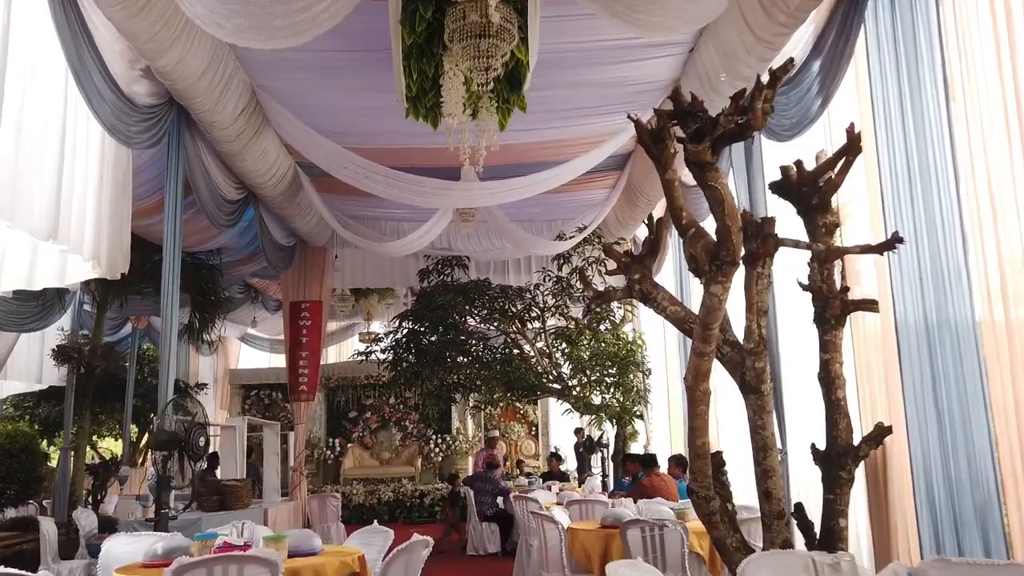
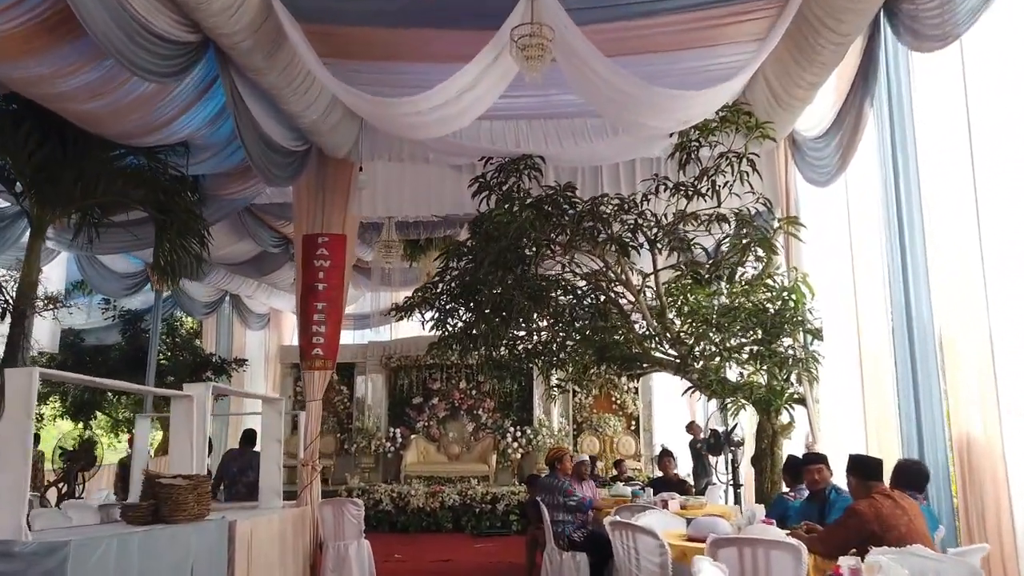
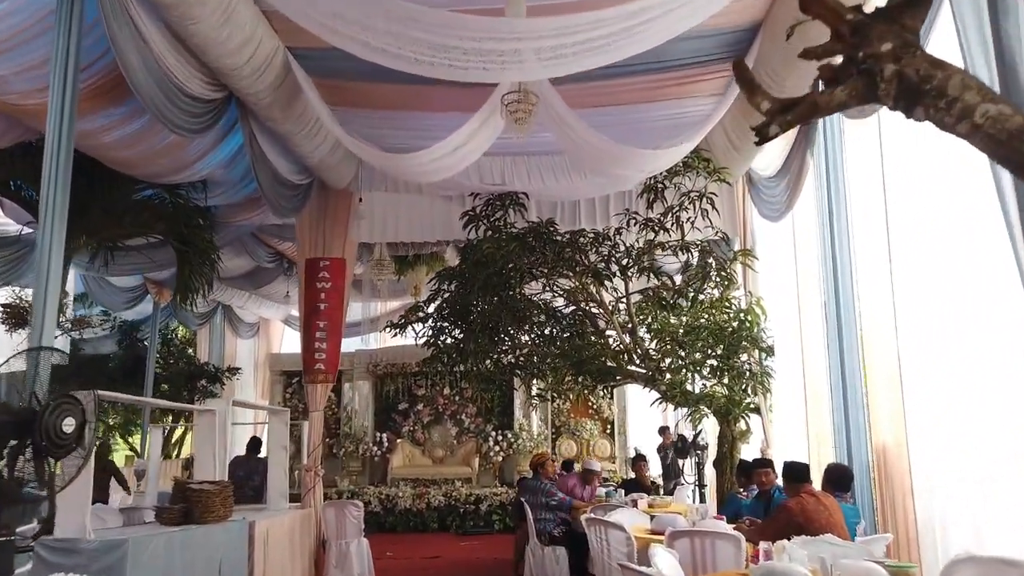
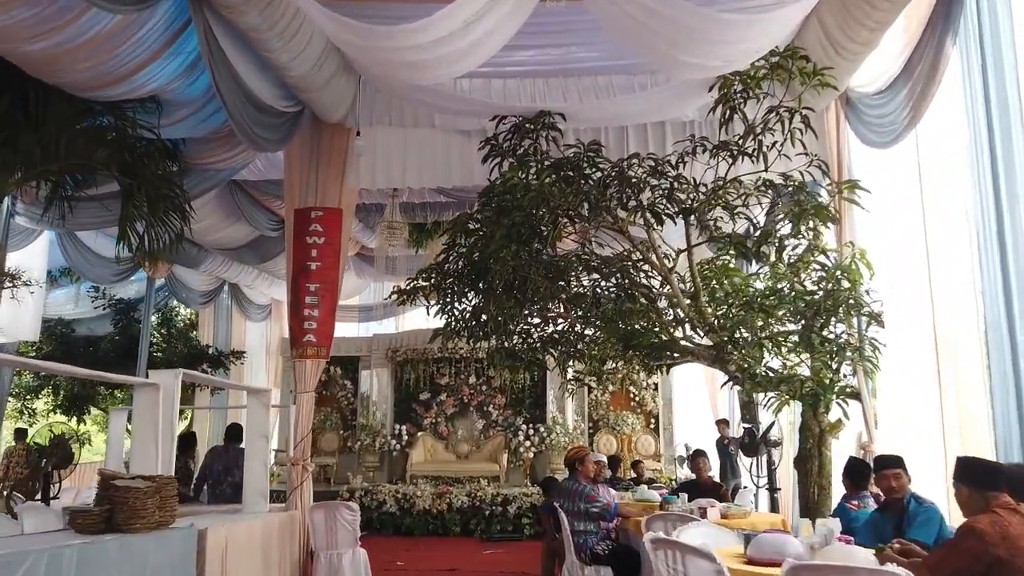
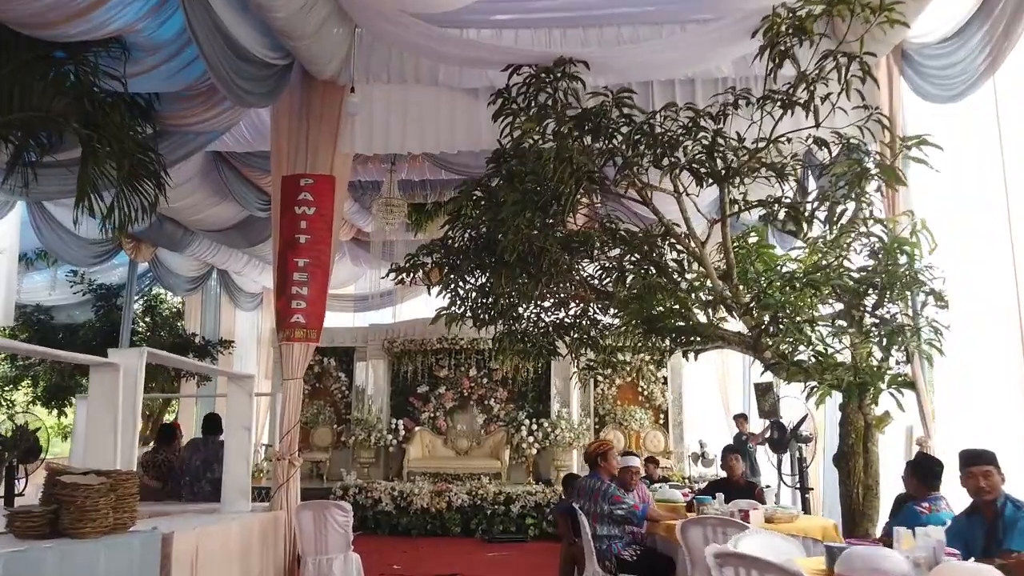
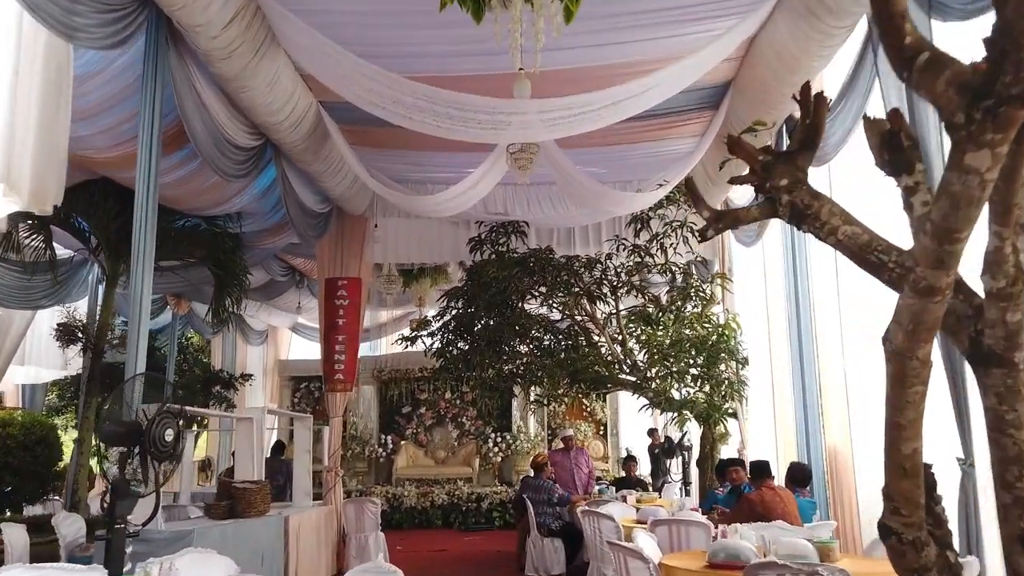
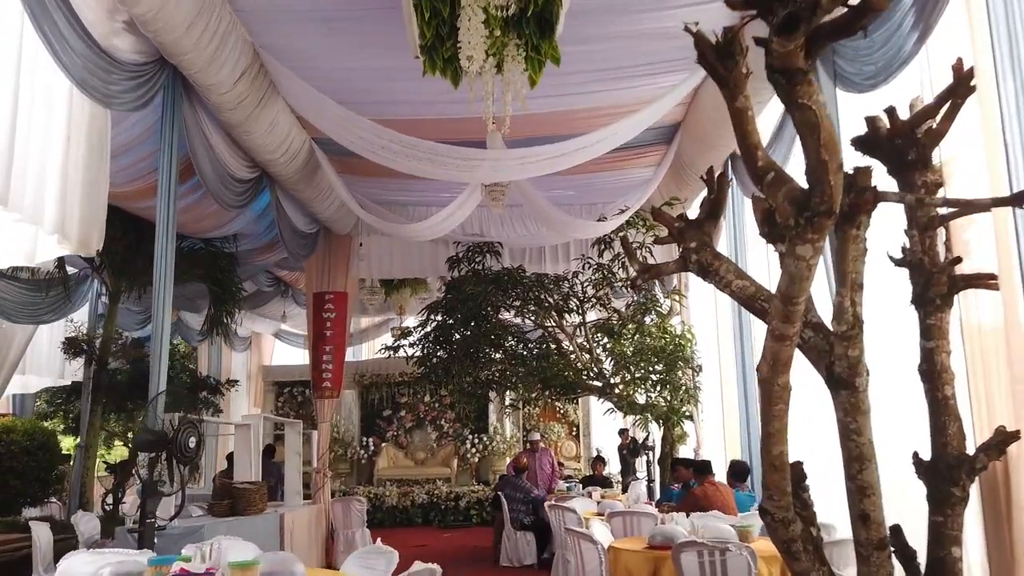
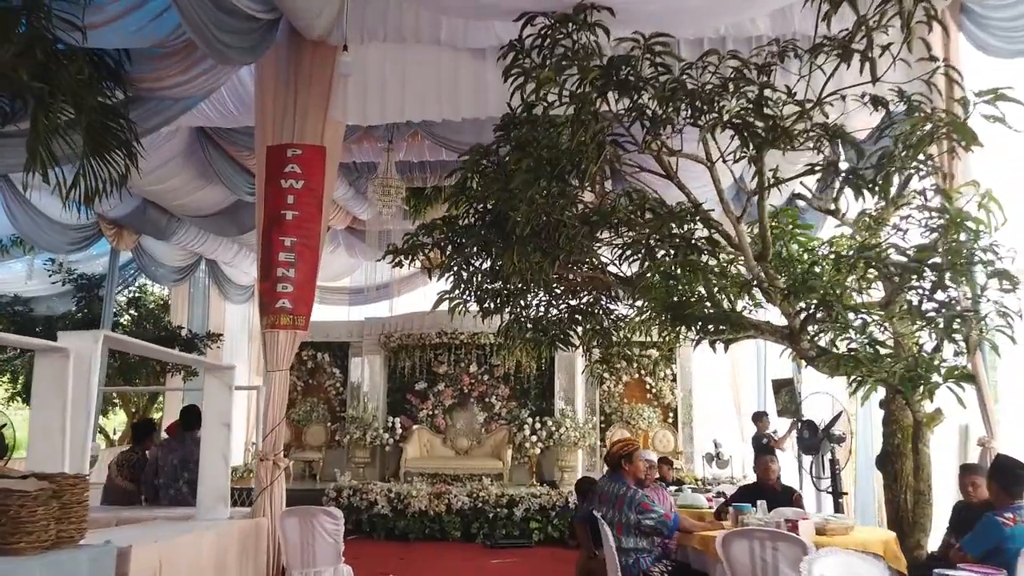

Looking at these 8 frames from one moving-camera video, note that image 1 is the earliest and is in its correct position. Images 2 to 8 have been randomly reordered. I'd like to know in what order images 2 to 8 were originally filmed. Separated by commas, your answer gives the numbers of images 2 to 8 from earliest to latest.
7, 6, 3, 2, 4, 5, 8
